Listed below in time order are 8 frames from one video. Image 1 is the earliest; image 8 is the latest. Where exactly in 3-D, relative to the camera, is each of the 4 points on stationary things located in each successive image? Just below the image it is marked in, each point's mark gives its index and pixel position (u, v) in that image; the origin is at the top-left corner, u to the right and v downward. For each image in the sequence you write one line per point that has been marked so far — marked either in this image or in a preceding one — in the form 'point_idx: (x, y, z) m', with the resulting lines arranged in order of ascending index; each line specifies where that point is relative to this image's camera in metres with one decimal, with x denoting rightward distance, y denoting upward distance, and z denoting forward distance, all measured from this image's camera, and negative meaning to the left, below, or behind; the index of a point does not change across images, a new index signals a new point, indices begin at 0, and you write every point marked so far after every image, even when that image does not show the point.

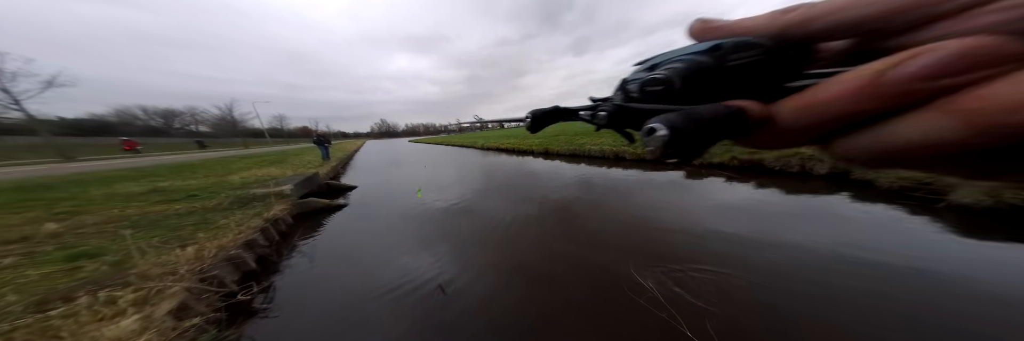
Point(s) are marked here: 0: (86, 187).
0: (-14.0, -0.6, +7.2) m
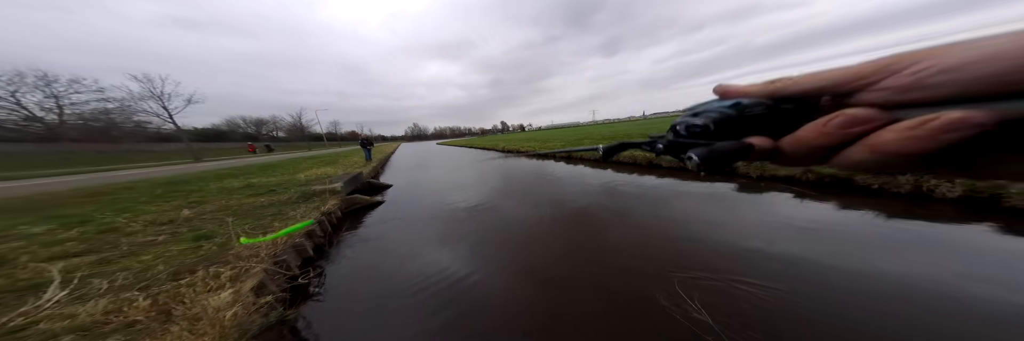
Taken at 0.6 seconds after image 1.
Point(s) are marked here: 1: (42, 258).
0: (-13.0, -0.4, +8.8) m
1: (-7.6, -1.5, +3.4) m
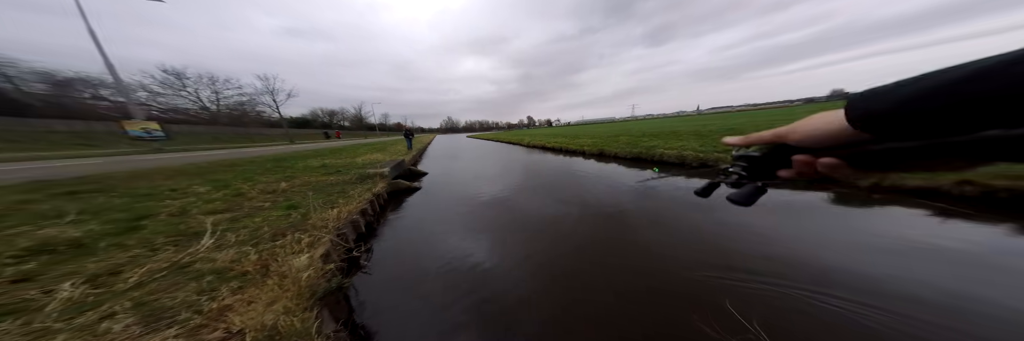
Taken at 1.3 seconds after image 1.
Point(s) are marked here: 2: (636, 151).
0: (-11.8, +0.7, +11.4) m
1: (-7.7, -1.0, +5.1) m
2: (+9.2, +1.4, +14.3) m
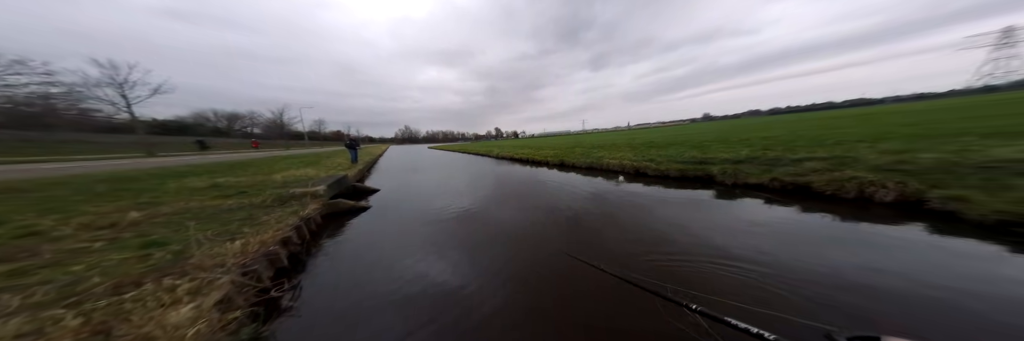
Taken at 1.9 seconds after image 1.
0: (-13.2, -0.4, +7.8) m
1: (-7.5, -1.4, +2.7) m
2: (+6.3, +0.8, +15.9) m
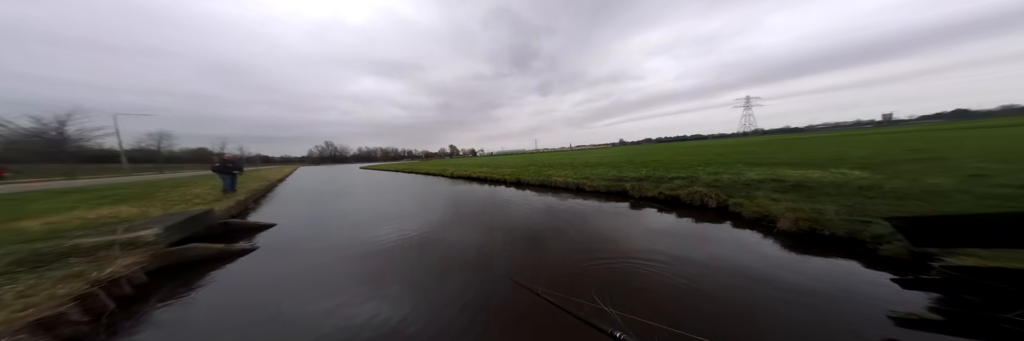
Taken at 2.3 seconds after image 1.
0: (-15.3, -1.2, +4.7) m
1: (-8.7, -1.8, +0.8) m
2: (+2.0, -0.7, +16.8) m
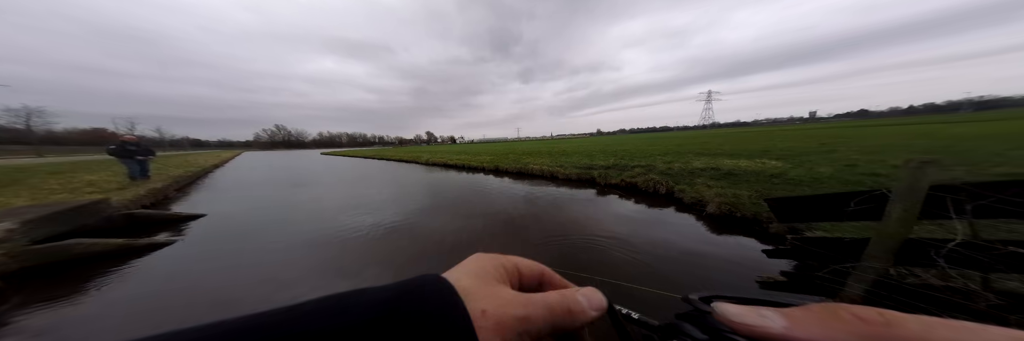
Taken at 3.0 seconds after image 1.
0: (-15.9, -0.9, +3.1) m
1: (-8.9, -1.7, 0.0) m
2: (+0.2, +0.3, +16.9) m
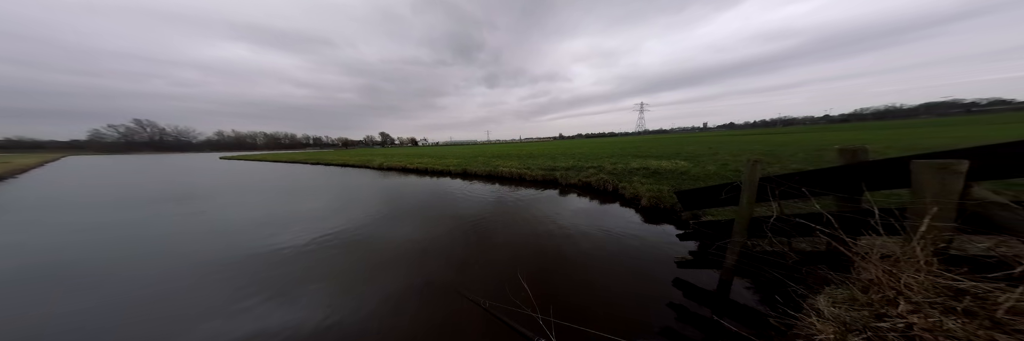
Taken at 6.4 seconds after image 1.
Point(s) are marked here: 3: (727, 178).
0: (-16.4, -1.2, +0.5) m
1: (-8.9, -1.8, -1.5) m
2: (-2.9, 0.0, +16.8) m
3: (+8.2, -0.3, +7.9) m
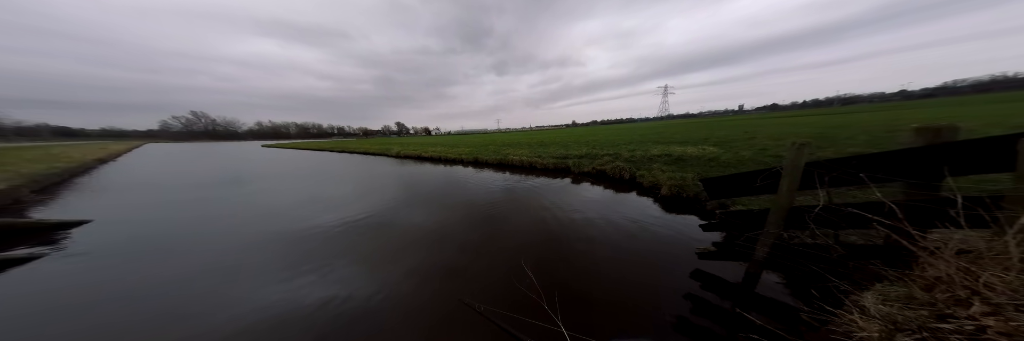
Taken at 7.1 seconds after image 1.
0: (-16.2, -1.1, +1.5) m
1: (-8.9, -1.9, -0.9) m
2: (-1.8, +1.0, +16.8) m
3: (+8.8, +0.2, +7.4) m
